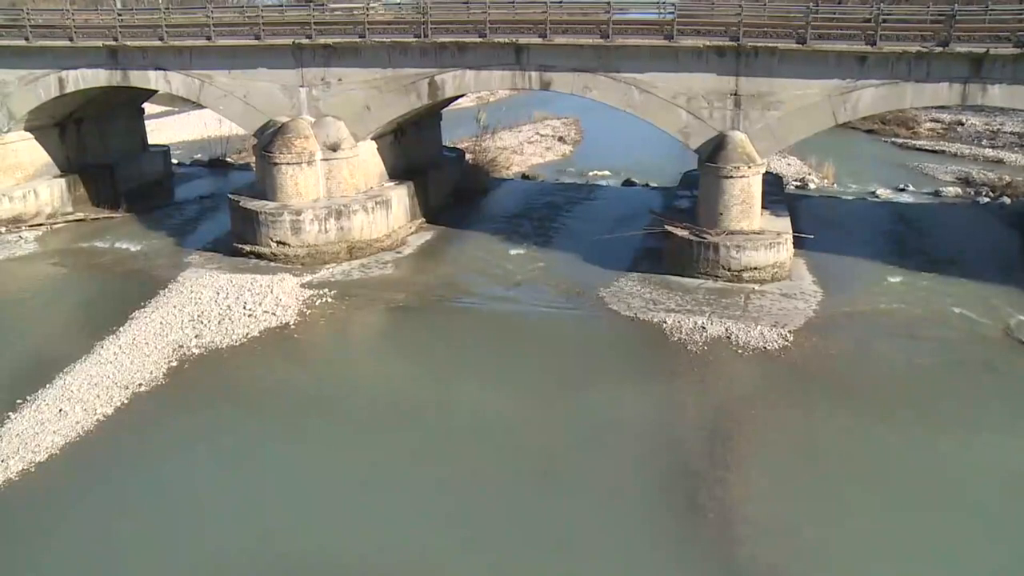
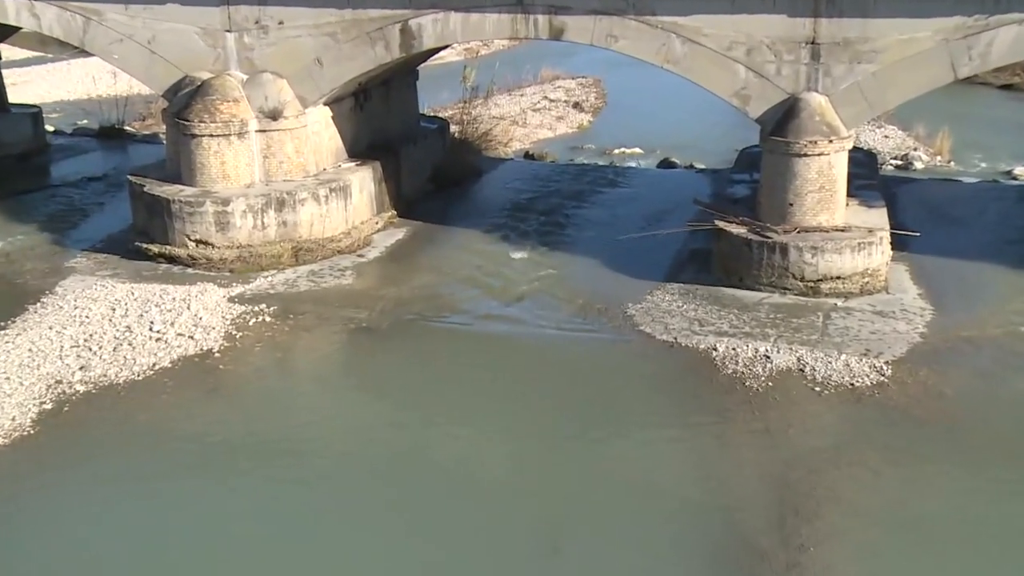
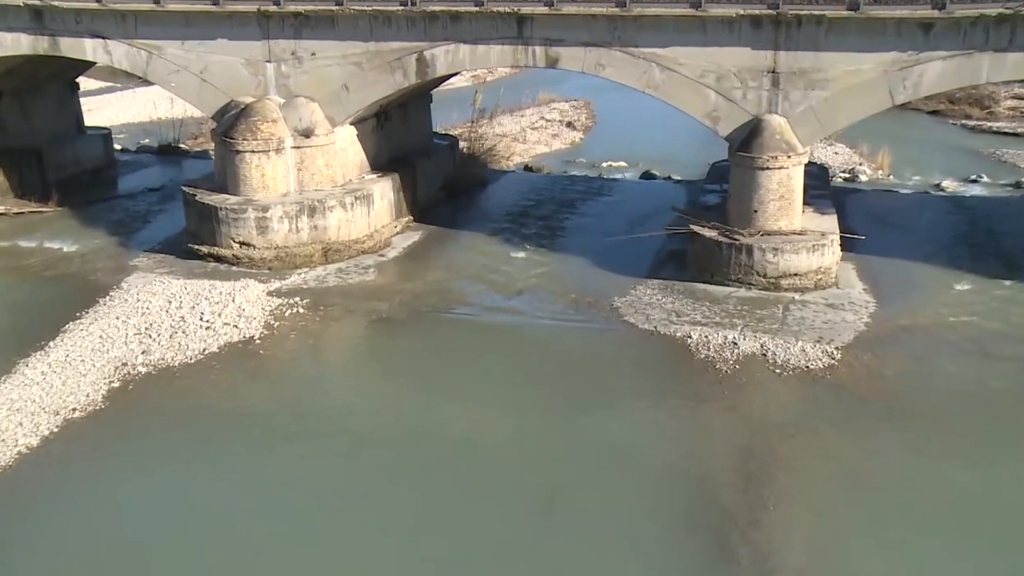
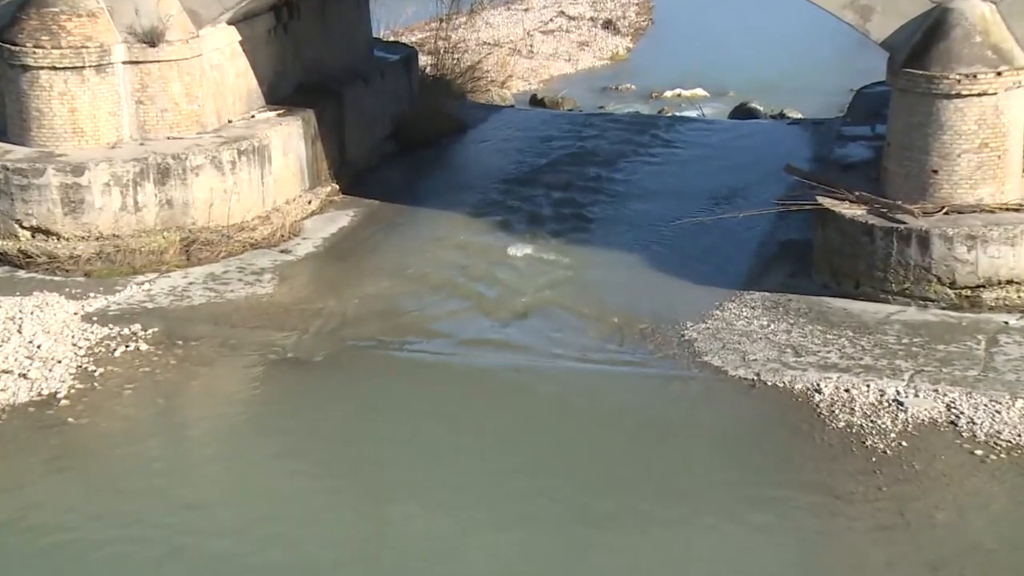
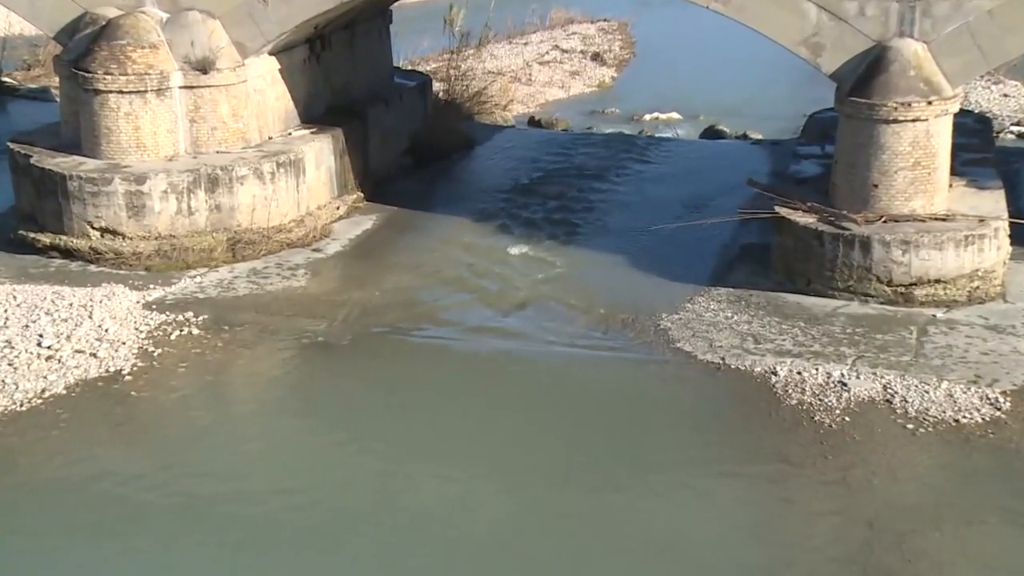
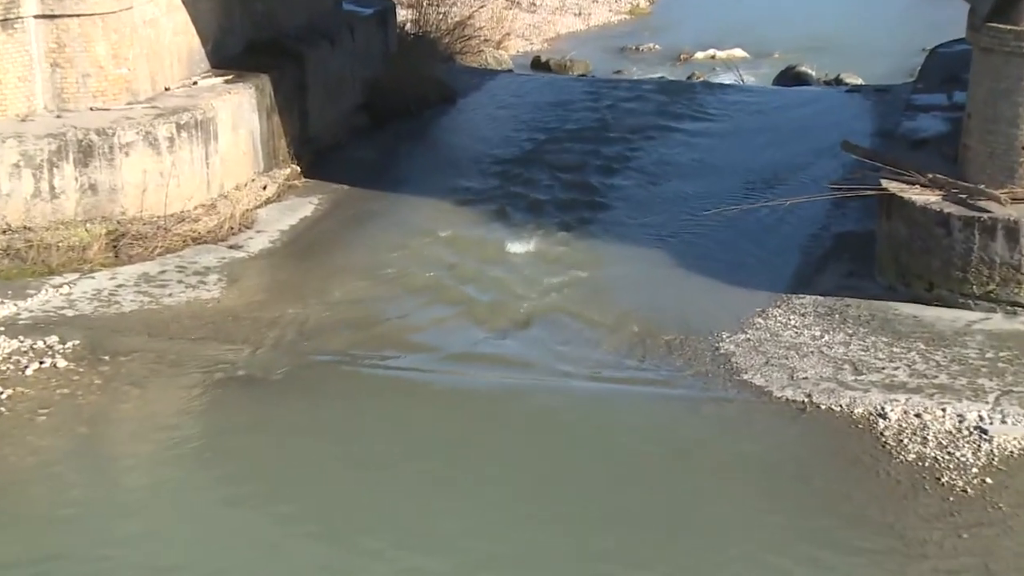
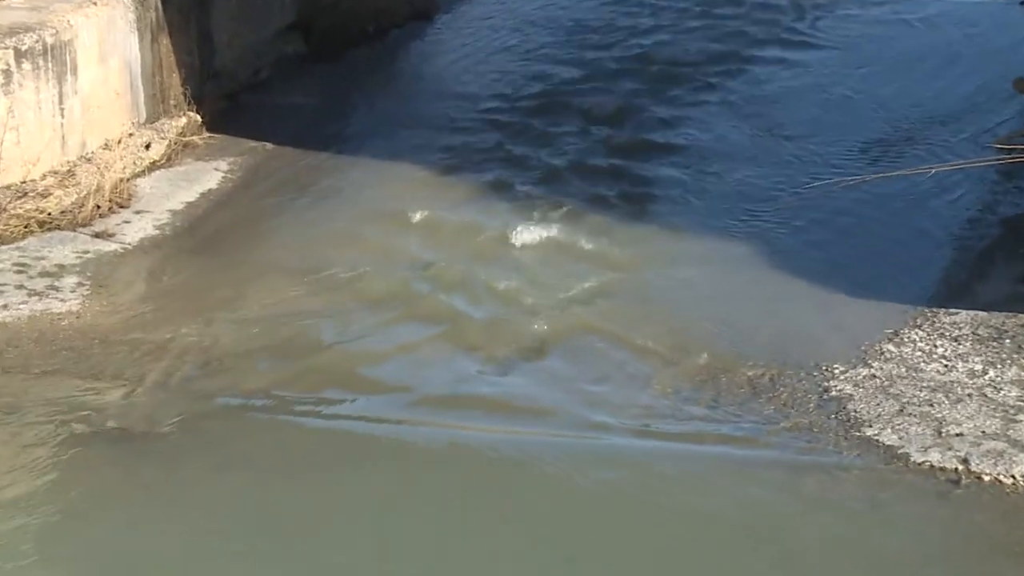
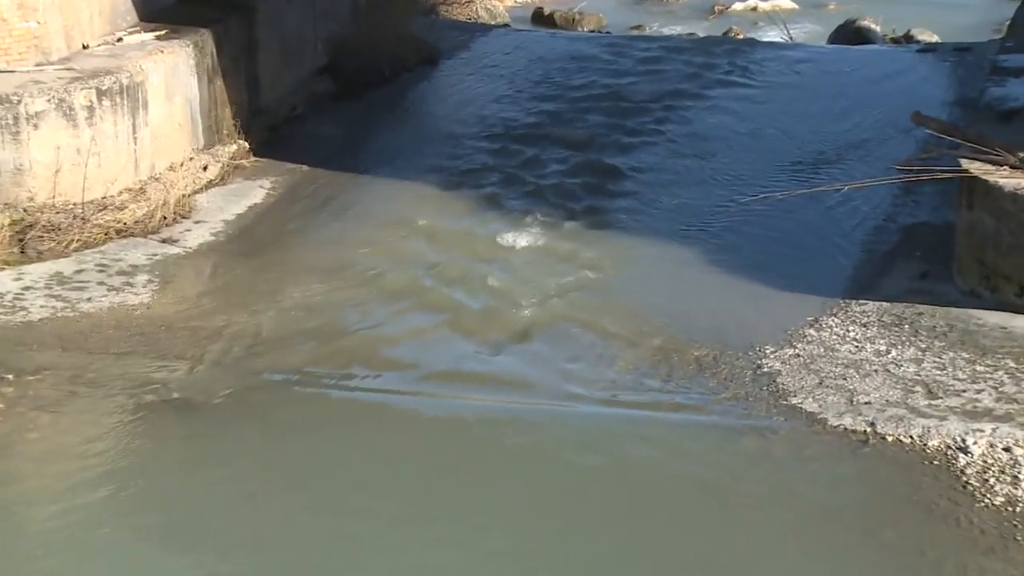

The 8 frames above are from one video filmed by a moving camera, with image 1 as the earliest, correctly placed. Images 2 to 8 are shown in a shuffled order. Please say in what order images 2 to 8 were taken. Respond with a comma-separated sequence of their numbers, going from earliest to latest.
3, 2, 5, 4, 6, 8, 7
